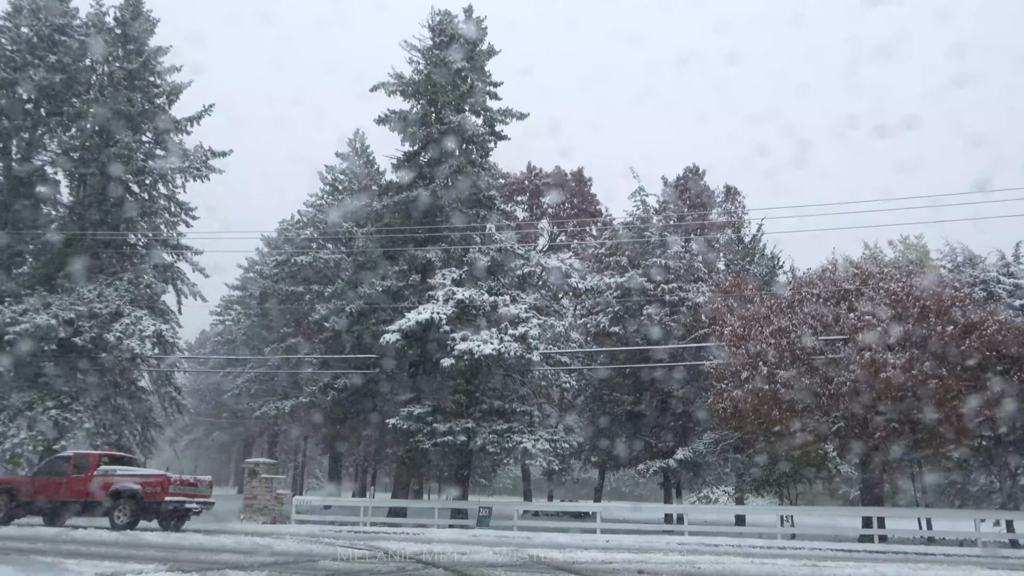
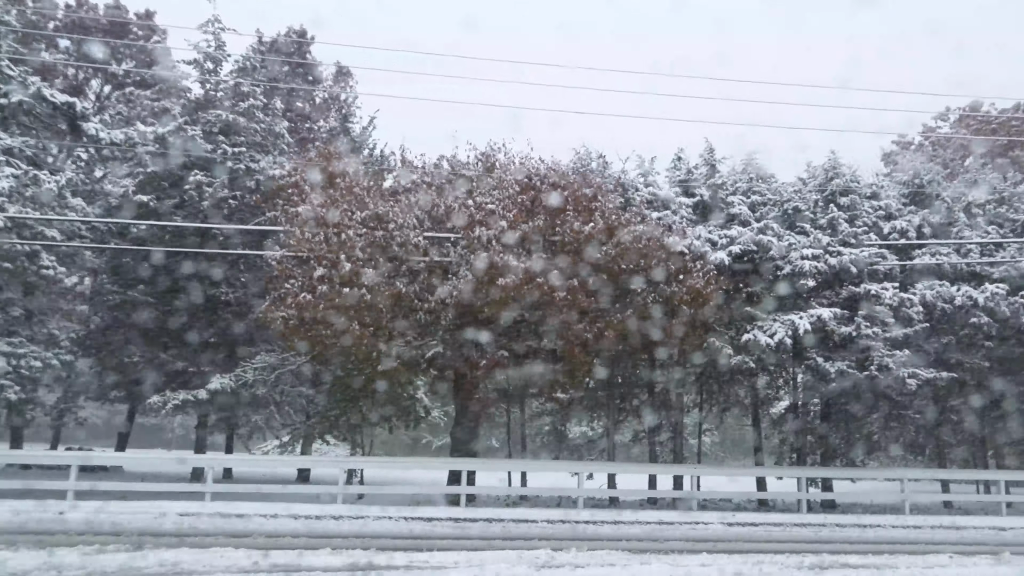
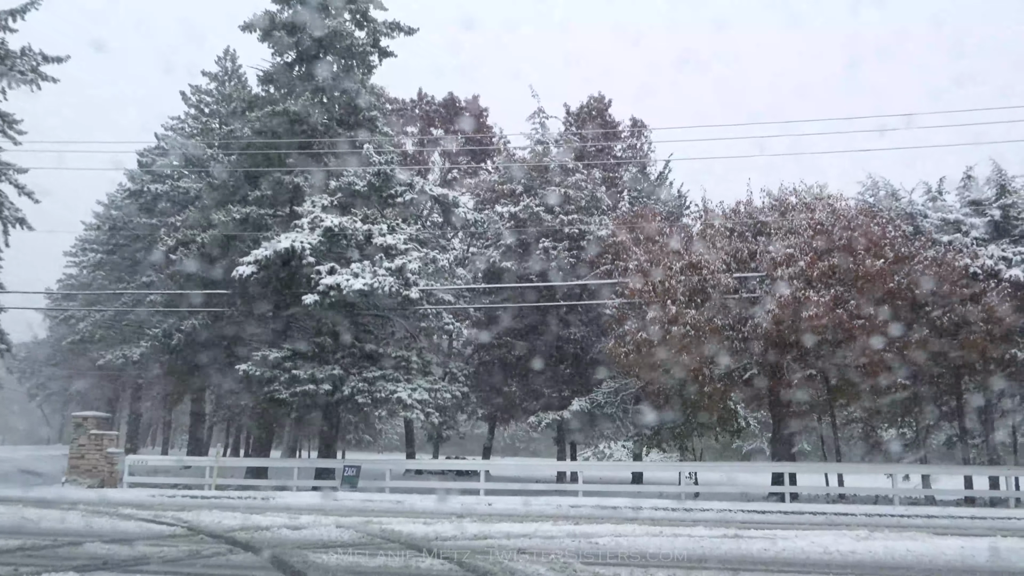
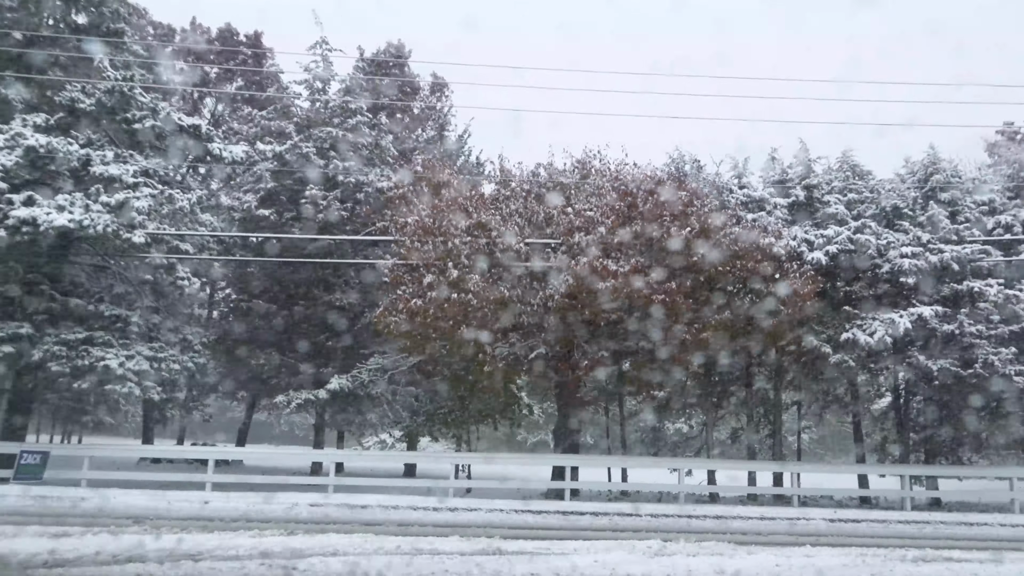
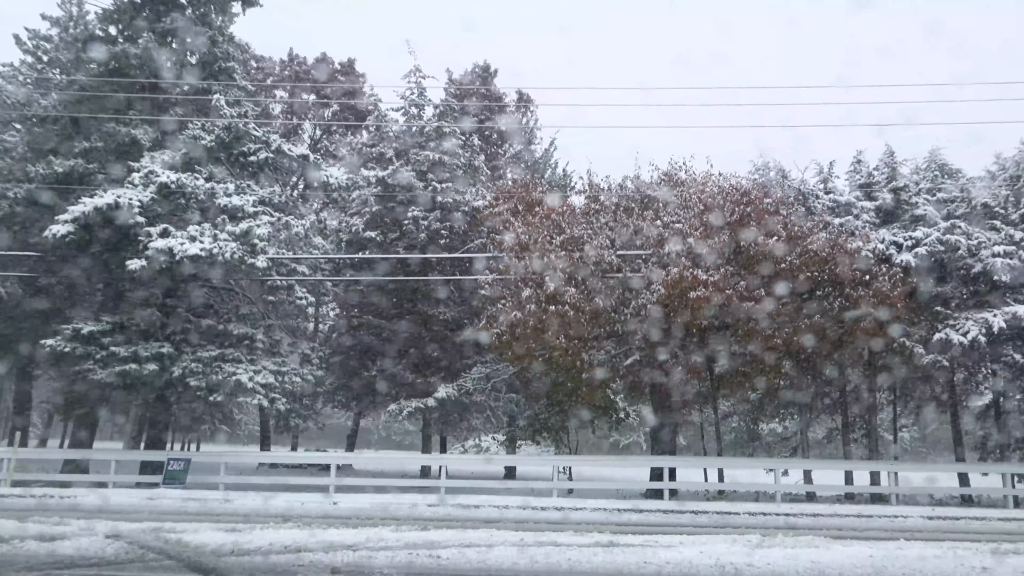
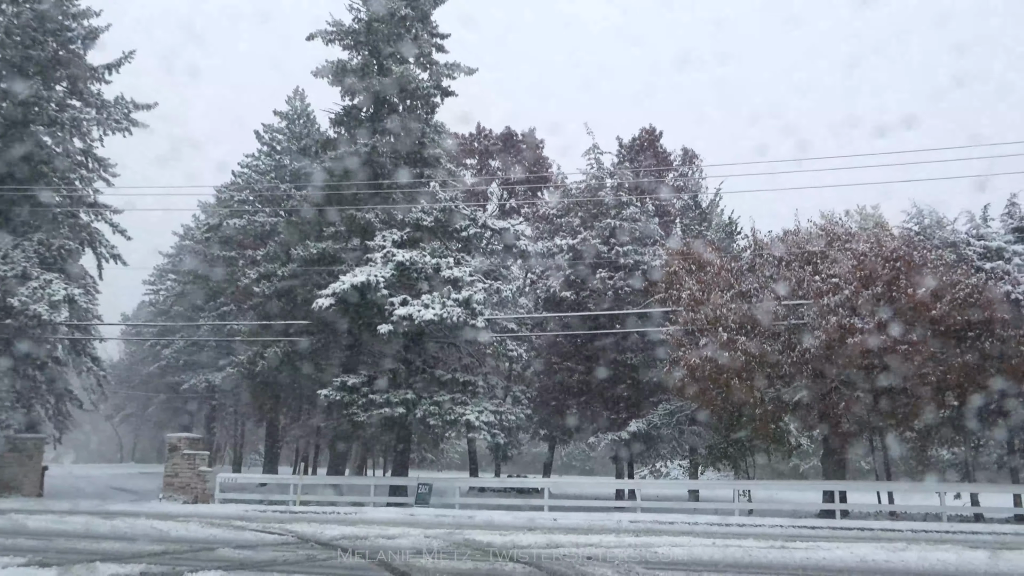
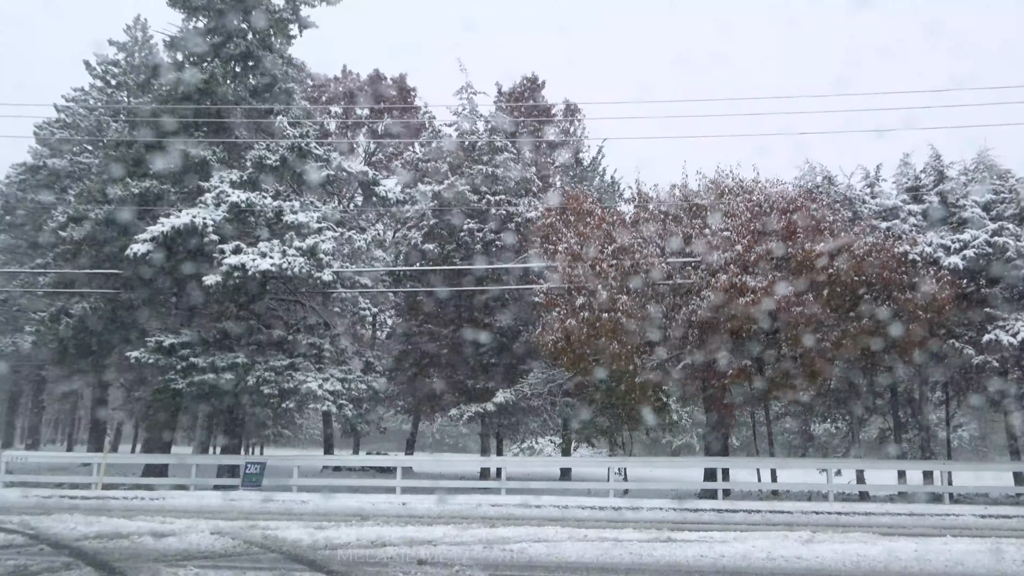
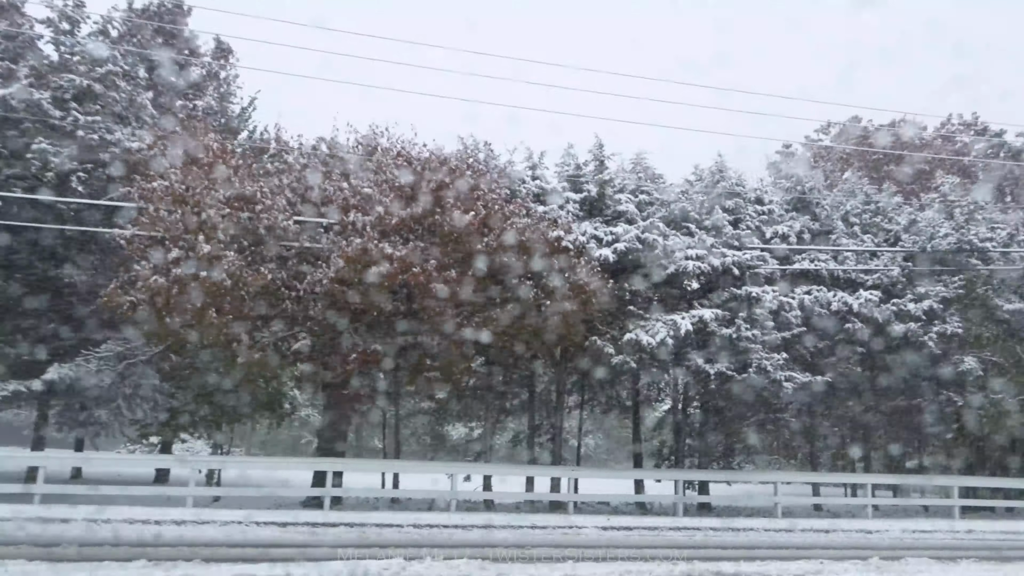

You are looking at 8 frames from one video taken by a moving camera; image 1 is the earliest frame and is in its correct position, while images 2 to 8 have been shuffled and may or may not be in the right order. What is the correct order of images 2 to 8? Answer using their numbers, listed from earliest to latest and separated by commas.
6, 3, 7, 5, 4, 2, 8
